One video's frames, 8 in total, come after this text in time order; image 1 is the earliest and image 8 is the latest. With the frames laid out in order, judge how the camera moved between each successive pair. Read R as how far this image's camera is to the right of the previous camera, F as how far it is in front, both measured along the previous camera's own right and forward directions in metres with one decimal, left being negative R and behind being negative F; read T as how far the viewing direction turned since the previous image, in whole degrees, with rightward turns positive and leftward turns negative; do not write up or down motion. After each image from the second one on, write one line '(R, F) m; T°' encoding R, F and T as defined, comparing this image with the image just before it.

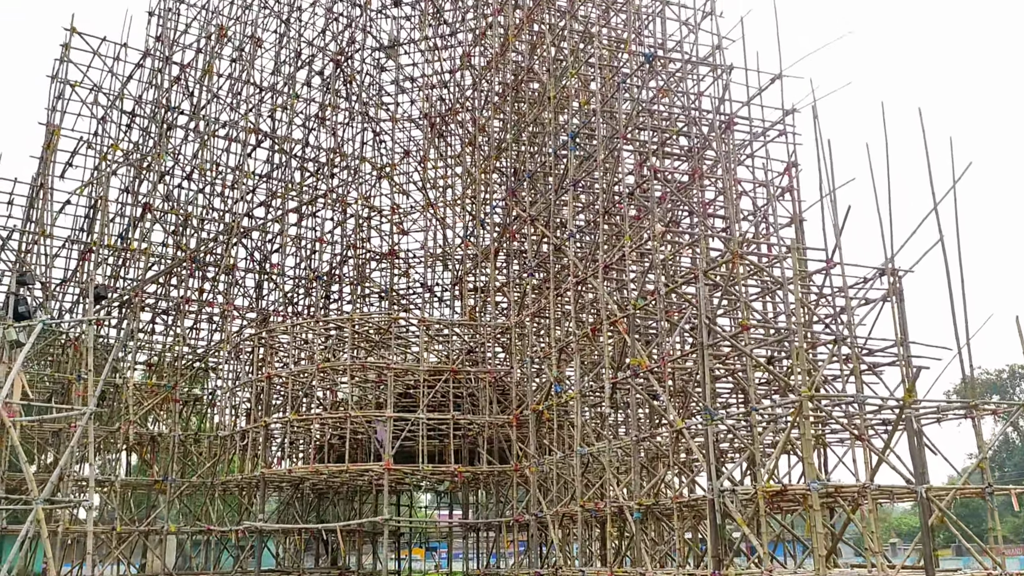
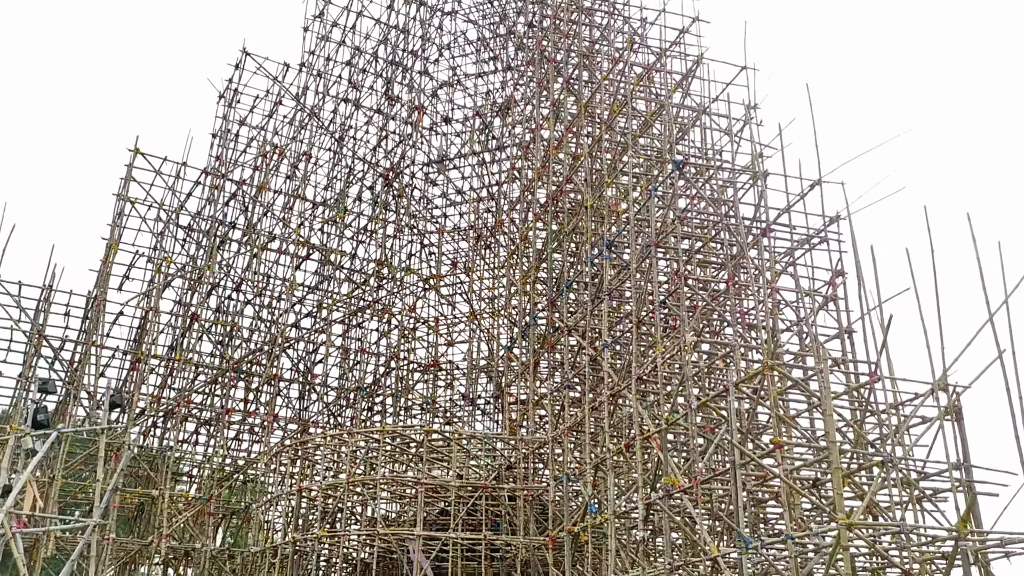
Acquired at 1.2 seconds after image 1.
(+0.6, +0.5) m; -4°
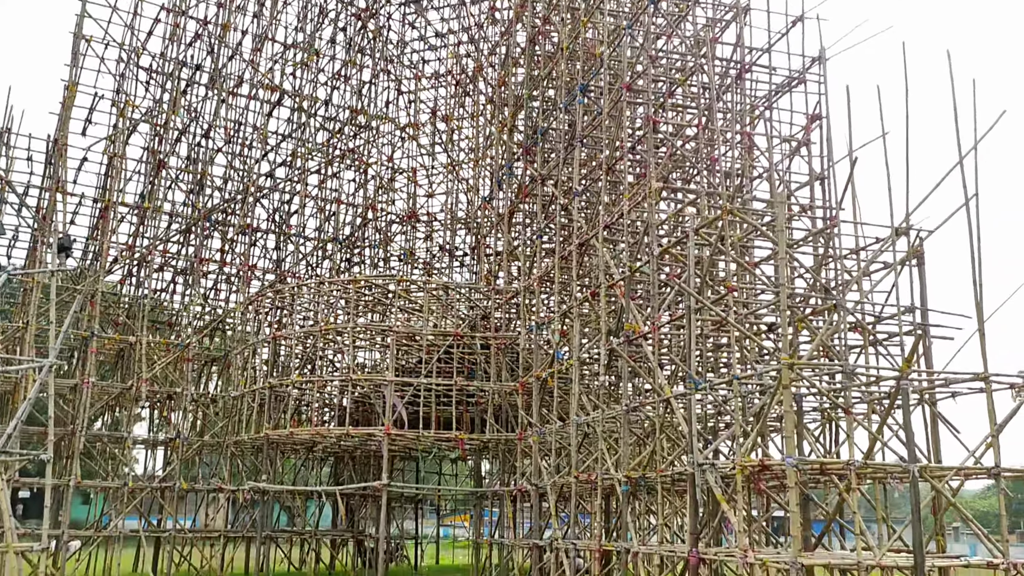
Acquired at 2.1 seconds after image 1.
(+0.7, +0.3) m; 0°
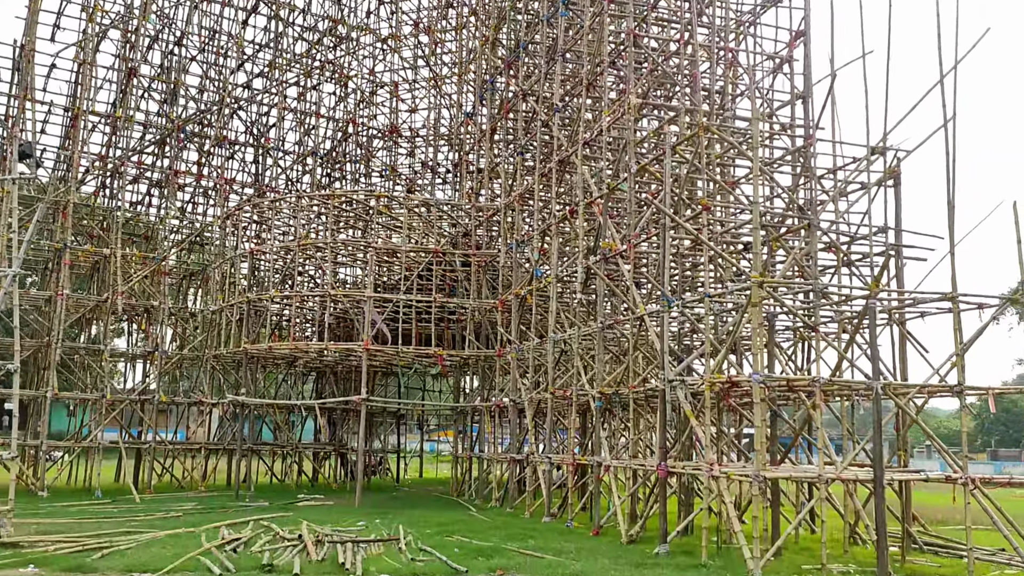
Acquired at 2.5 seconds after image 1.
(+0.2, +0.1) m; +1°
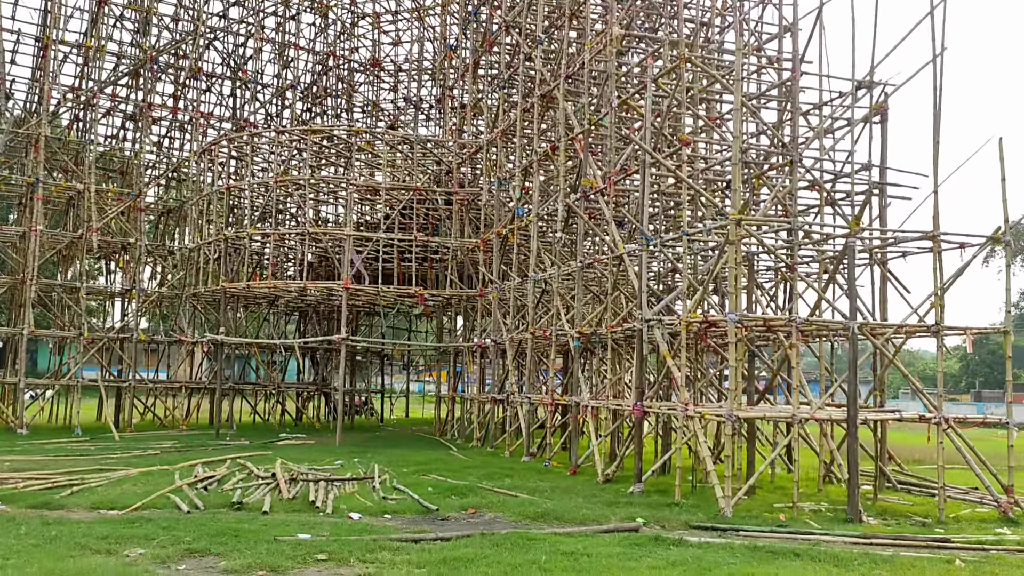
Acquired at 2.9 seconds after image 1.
(+0.2, +0.2) m; +1°
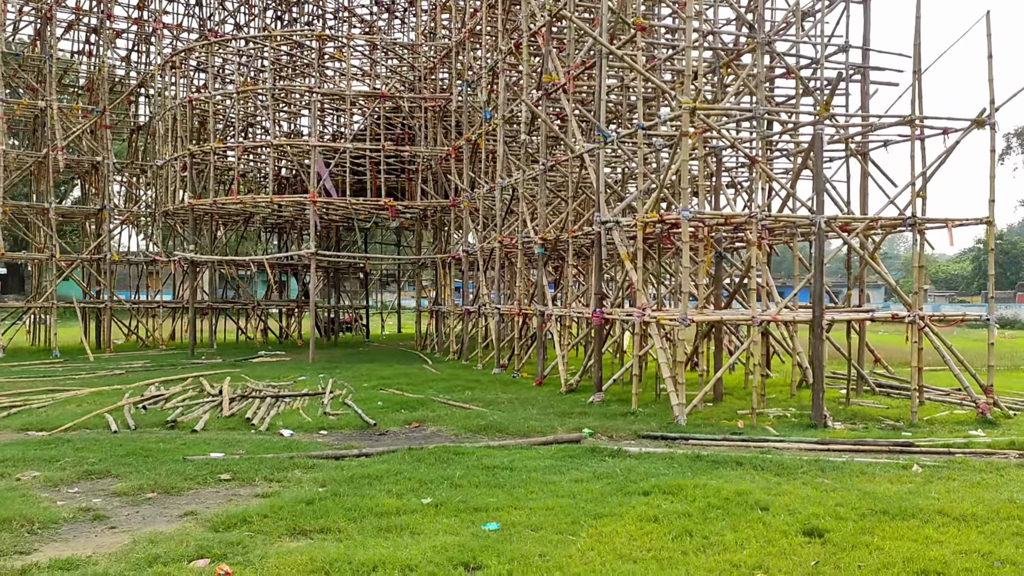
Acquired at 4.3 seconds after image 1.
(+0.9, +0.7) m; -1°
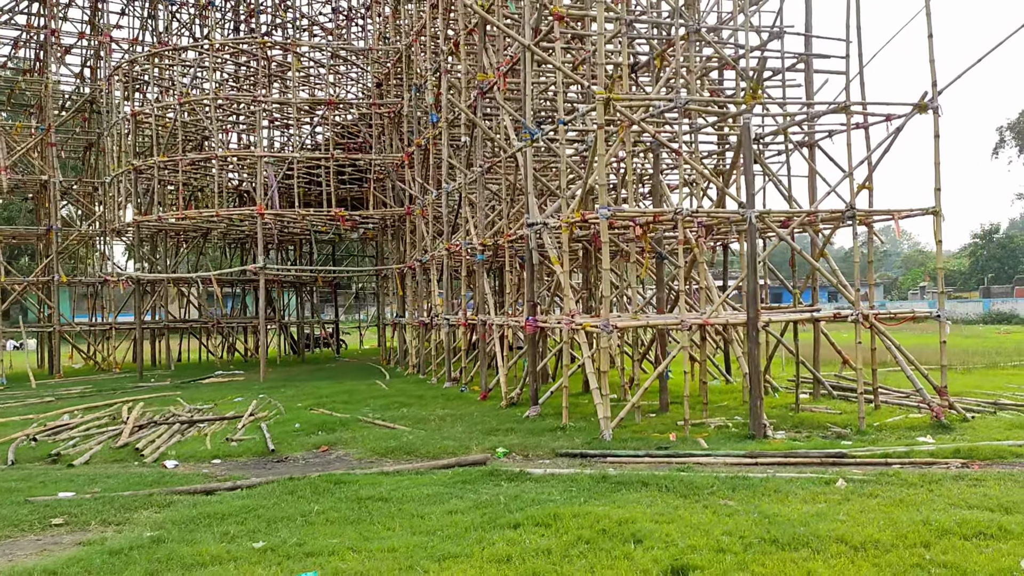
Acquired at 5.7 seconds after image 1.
(+1.1, +0.8) m; 0°
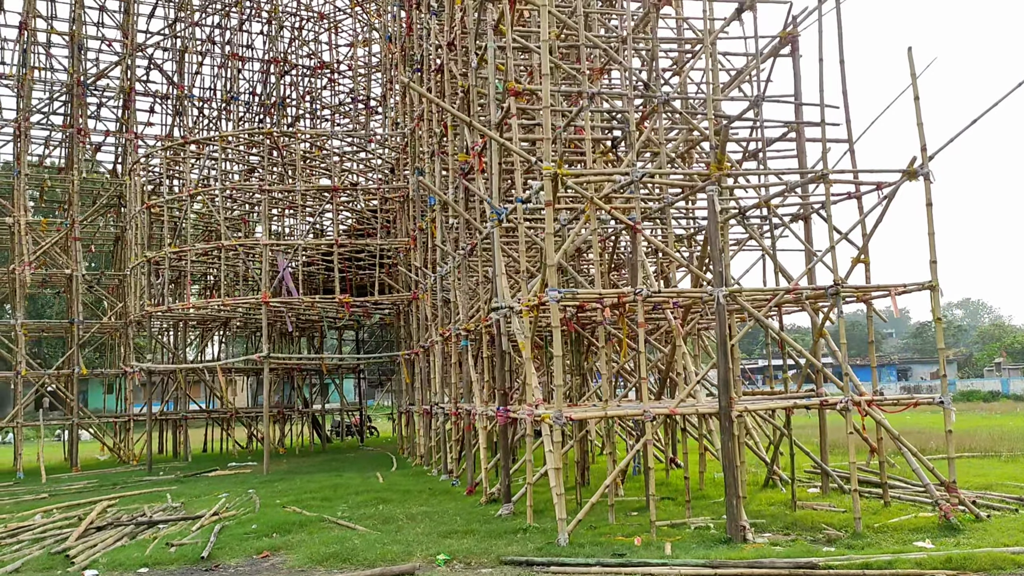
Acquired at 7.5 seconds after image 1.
(+1.2, +0.6) m; -4°
